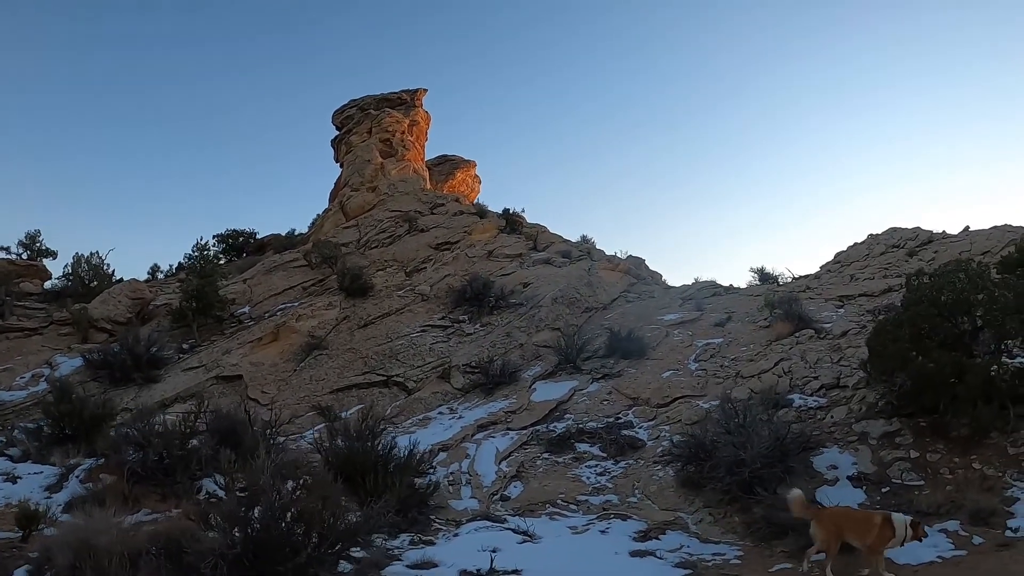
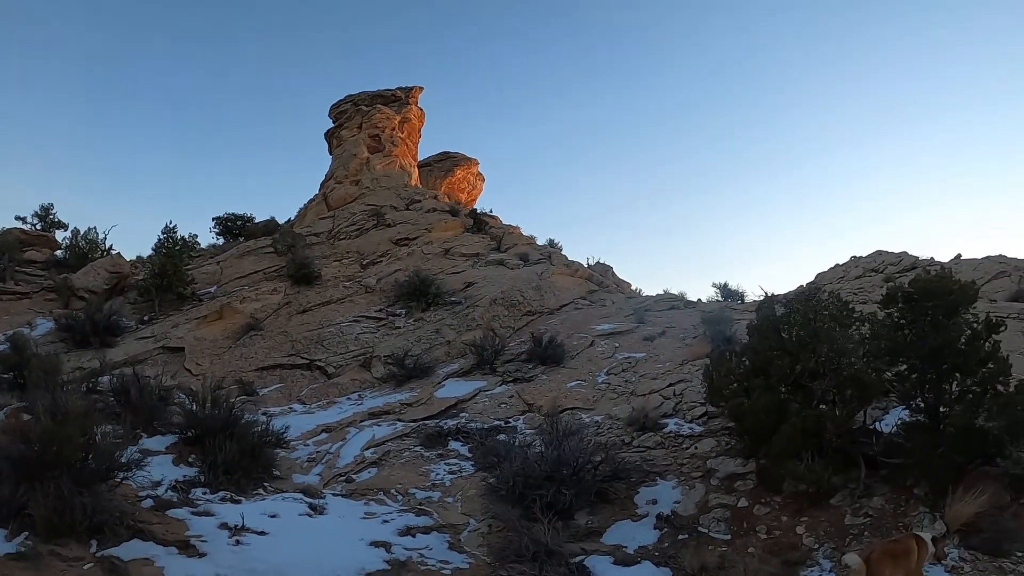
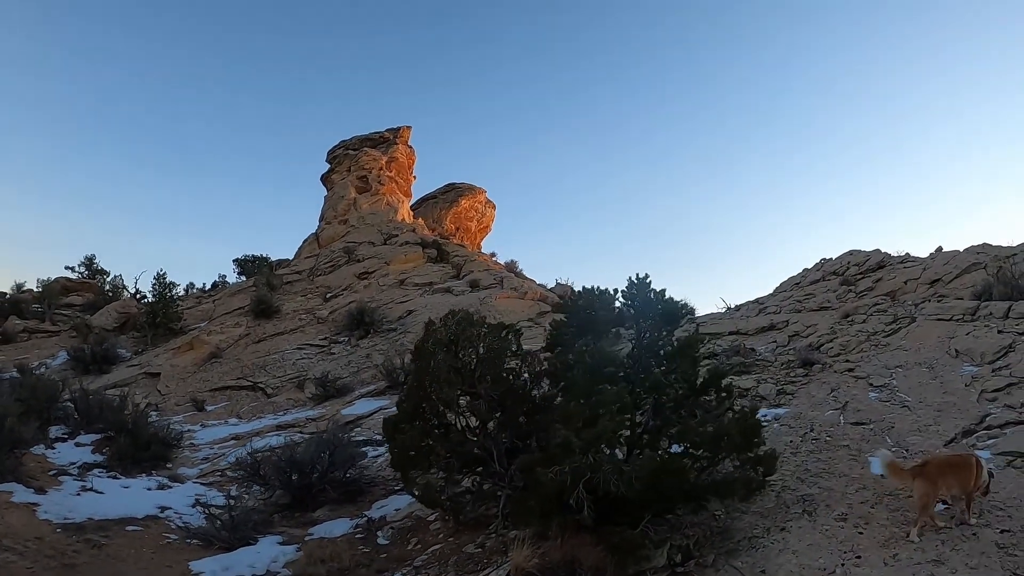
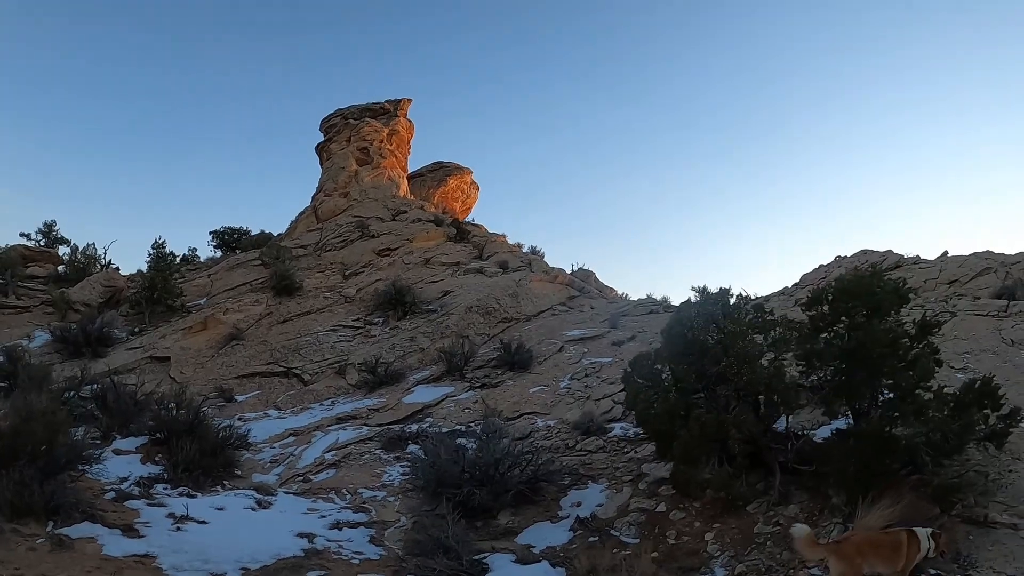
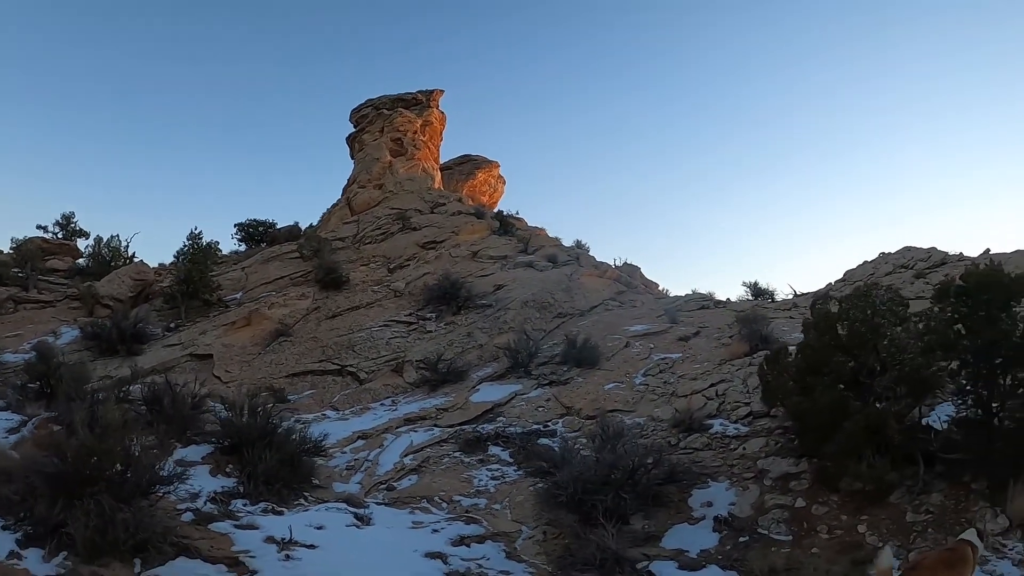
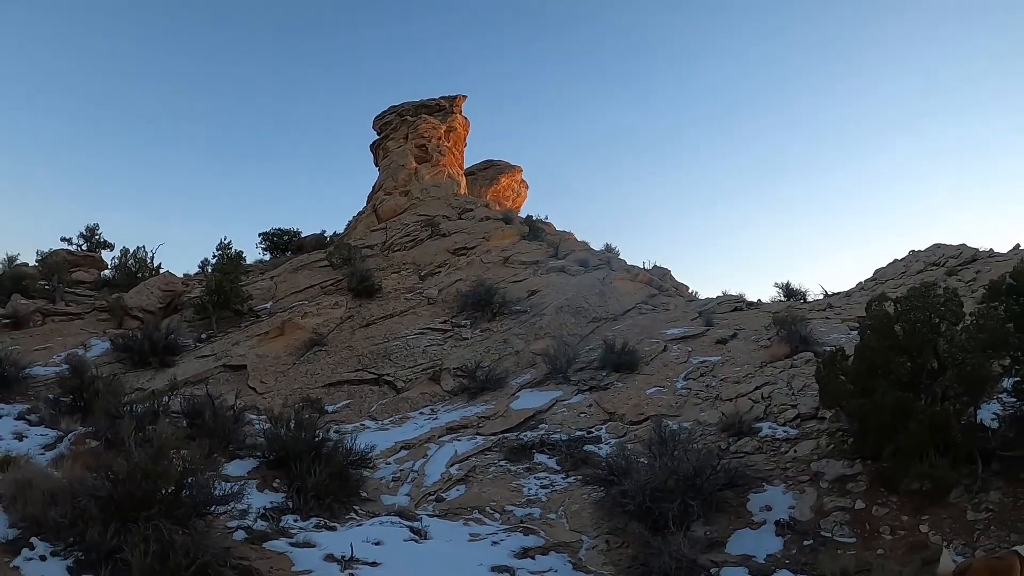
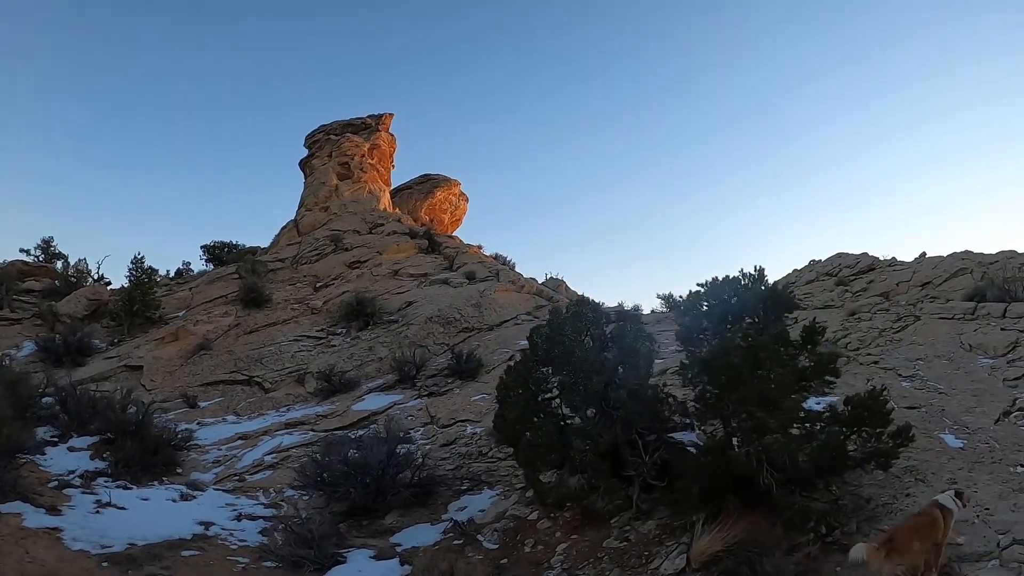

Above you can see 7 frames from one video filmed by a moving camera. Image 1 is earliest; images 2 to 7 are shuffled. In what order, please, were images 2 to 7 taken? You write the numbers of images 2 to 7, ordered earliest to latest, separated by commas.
6, 5, 2, 4, 7, 3
